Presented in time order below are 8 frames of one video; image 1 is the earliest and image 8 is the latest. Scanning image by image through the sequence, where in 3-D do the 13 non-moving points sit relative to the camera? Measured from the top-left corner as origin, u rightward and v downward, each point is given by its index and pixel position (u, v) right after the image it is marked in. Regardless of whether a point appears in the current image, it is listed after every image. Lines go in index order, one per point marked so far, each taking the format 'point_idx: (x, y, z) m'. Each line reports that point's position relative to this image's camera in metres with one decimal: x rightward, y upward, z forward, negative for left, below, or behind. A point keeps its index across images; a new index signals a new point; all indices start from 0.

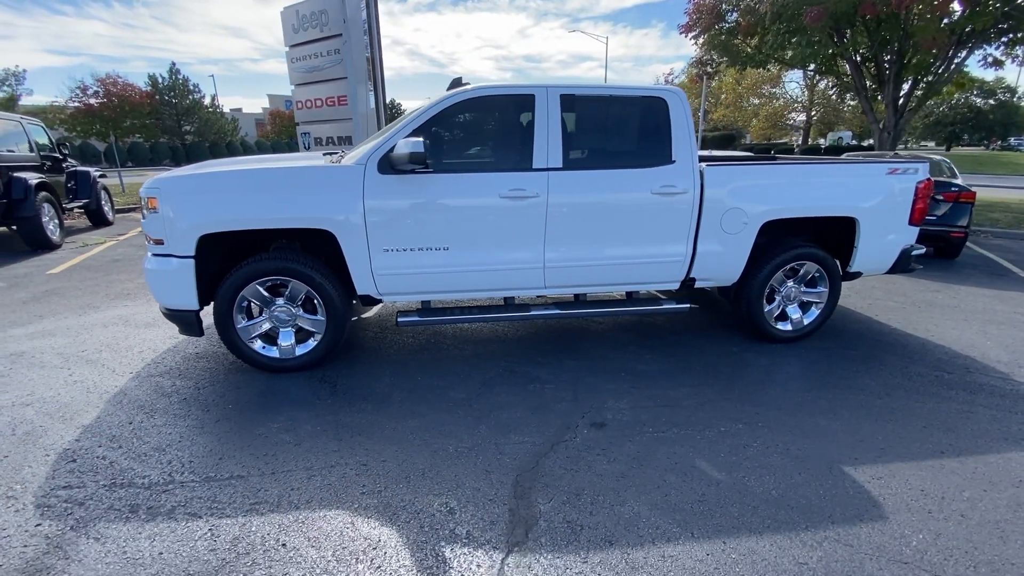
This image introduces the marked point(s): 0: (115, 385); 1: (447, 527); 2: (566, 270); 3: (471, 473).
0: (-3.0, -0.7, +3.6) m
1: (-0.3, -1.2, +2.3) m
2: (+0.4, +0.1, +4.1) m
3: (-0.2, -1.0, +2.7) m
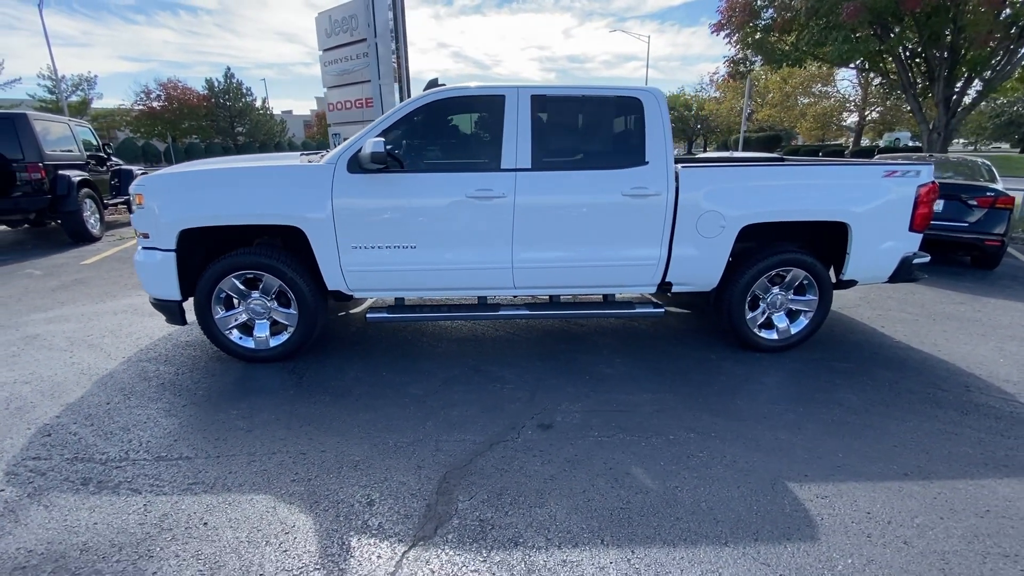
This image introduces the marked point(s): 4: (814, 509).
0: (-3.3, -0.6, +3.9) m
1: (-0.8, -1.1, +2.4) m
2: (+0.2, +0.1, +4.1) m
3: (-0.6, -1.0, +2.8) m
4: (+1.6, -1.2, +2.5) m
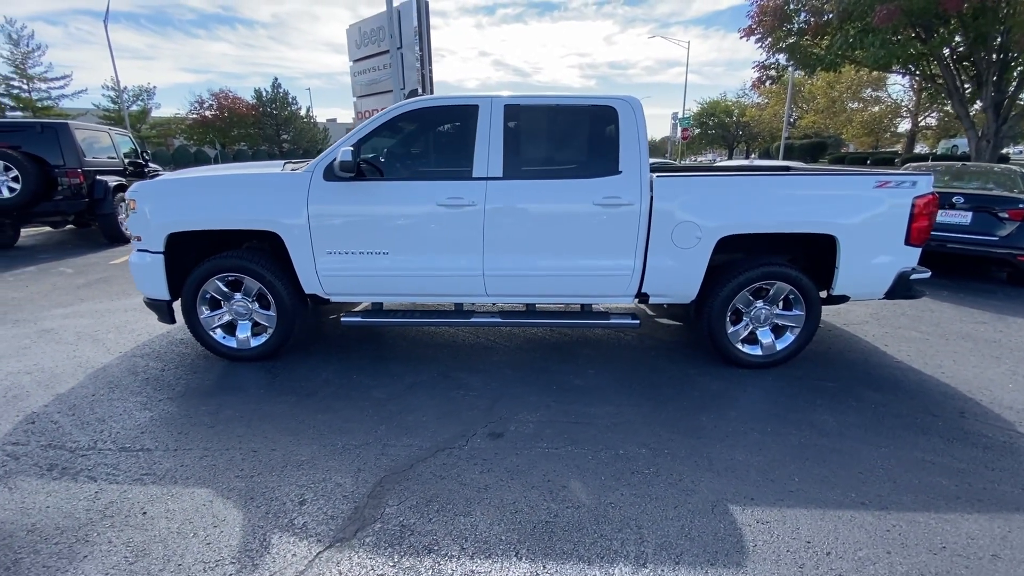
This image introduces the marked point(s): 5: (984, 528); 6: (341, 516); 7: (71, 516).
0: (-3.5, -0.6, +4.2) m
1: (-1.2, -1.2, +2.5) m
2: (0.0, +0.1, +4.1) m
3: (-1.0, -1.1, +2.8) m
4: (+1.2, -1.2, +2.4) m
5: (+2.5, -1.2, +2.5) m
6: (-0.9, -1.2, +2.5) m
7: (-2.2, -1.2, +2.5) m
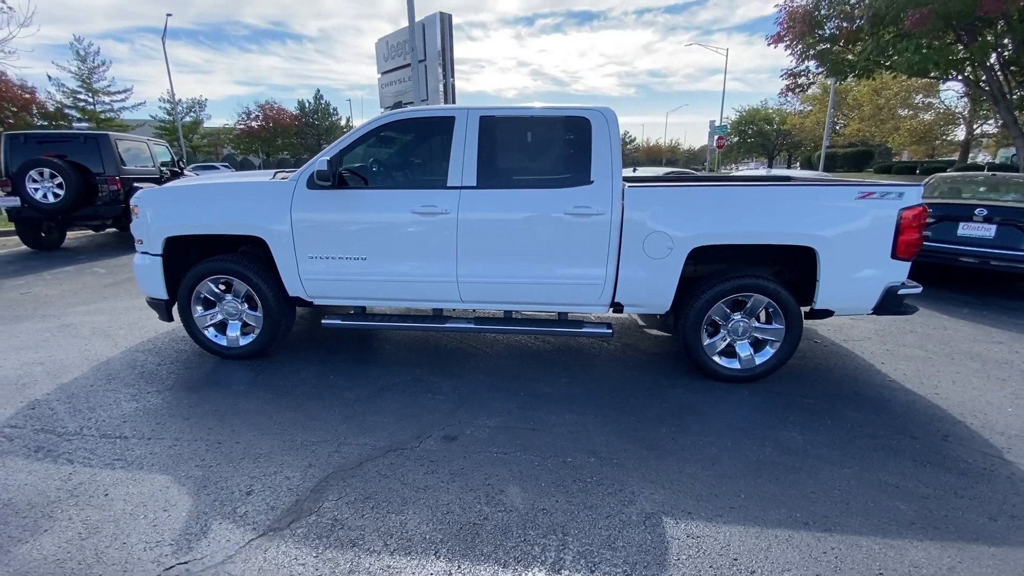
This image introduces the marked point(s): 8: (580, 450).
0: (-3.8, -0.6, +4.5) m
1: (-1.5, -1.2, +2.6) m
2: (-0.3, 0.0, +4.2) m
3: (-1.3, -1.1, +3.0) m
4: (+0.8, -1.3, +2.4) m
5: (+2.1, -1.3, +2.4) m
6: (-1.2, -1.2, +2.6) m
7: (-2.6, -1.1, +2.7) m
8: (+0.4, -1.1, +3.2) m
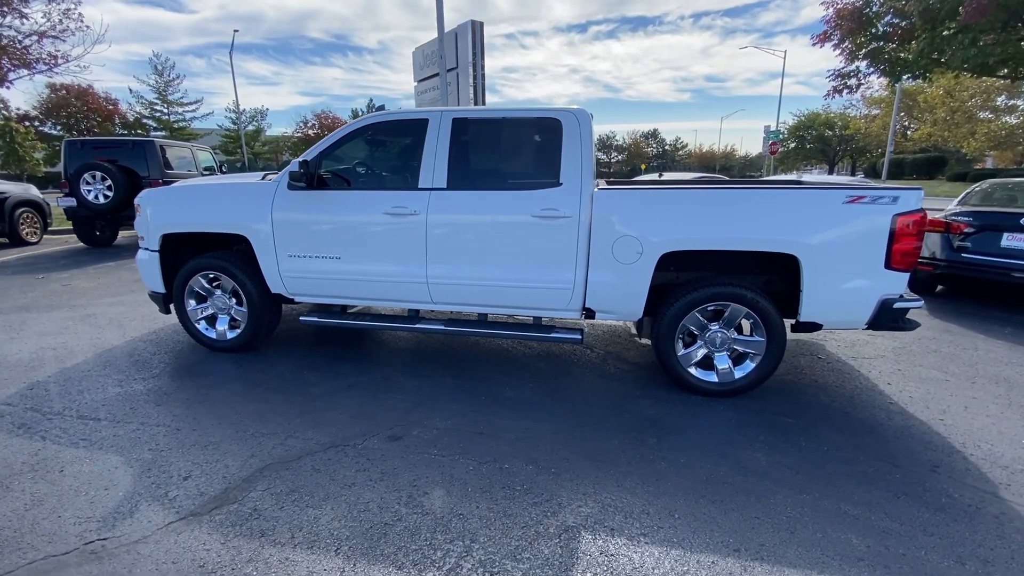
0: (-4.0, -0.5, +4.8) m
1: (-1.9, -1.1, +2.7) m
2: (-0.5, 0.0, +4.2) m
3: (-1.7, -1.0, +3.1) m
4: (+0.3, -1.3, +2.3) m
5: (+1.6, -1.4, +2.2) m
6: (-1.7, -1.1, +2.7) m
7: (-3.0, -1.1, +2.9) m
8: (+0.1, -1.1, +3.1) m
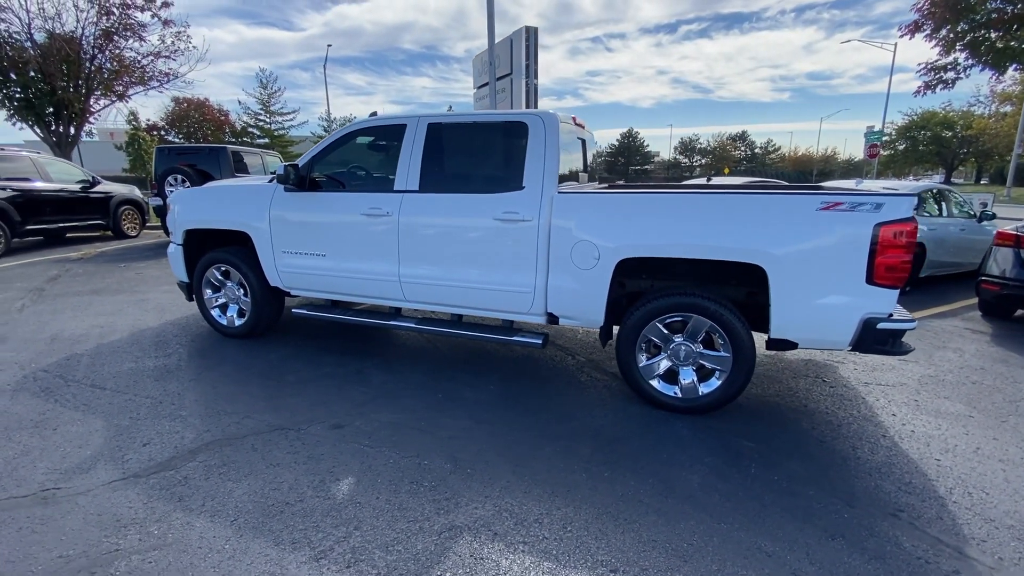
0: (-4.1, -0.4, +5.5) m
1: (-2.5, -1.0, +3.1) m
2: (-0.8, 0.0, +4.3) m
3: (-2.2, -1.0, +3.4) m
4: (-0.3, -1.3, +2.3) m
5: (+0.9, -1.4, +2.0) m
6: (-2.2, -1.1, +3.0) m
7: (-3.5, -0.9, +3.5) m
8: (-0.4, -1.1, +3.2) m
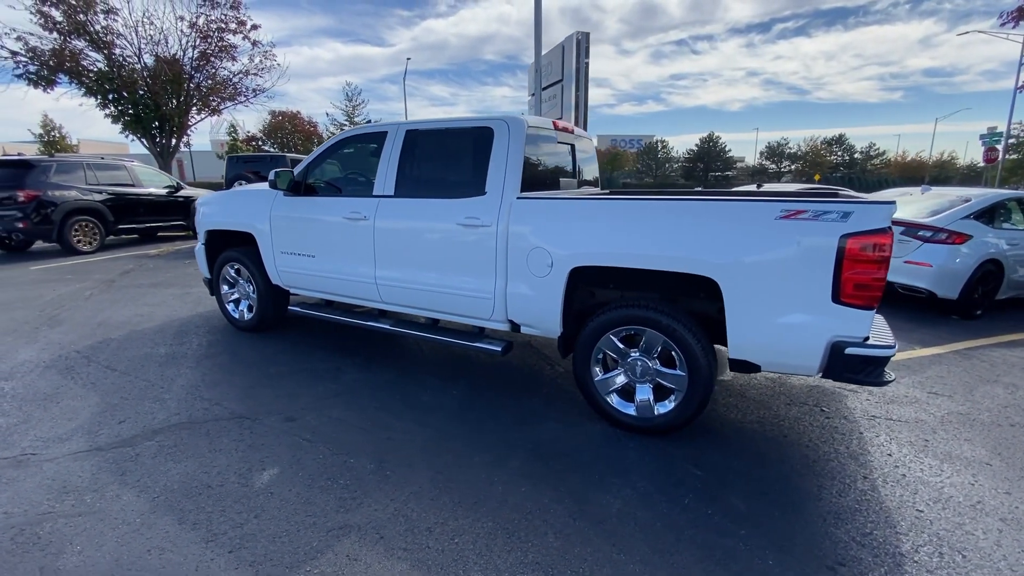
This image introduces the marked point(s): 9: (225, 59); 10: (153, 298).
0: (-4.2, -0.3, +6.1) m
1: (-2.9, -1.0, +3.5) m
2: (-1.0, 0.0, +4.4) m
3: (-2.6, -0.9, +3.7) m
4: (-0.9, -1.3, +2.3) m
5: (+0.2, -1.5, +1.8) m
6: (-2.7, -1.0, +3.3) m
7: (-3.9, -0.9, +4.0) m
8: (-0.9, -1.1, +3.2) m
9: (-10.1, +8.1, +17.1) m
10: (-5.1, -0.1, +6.9) m
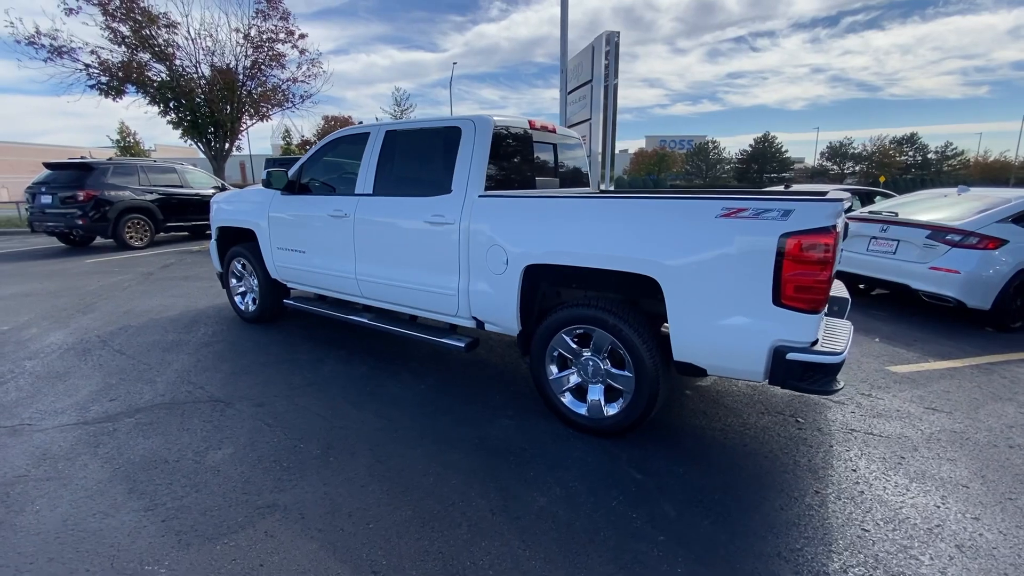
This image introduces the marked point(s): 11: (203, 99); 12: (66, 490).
0: (-4.2, -0.2, +6.6) m
1: (-3.3, -0.9, +3.8) m
2: (-1.3, 0.0, +4.6) m
3: (-2.9, -0.9, +4.0) m
4: (-1.4, -1.3, +2.5) m
5: (-0.3, -1.4, +1.9) m
6: (-3.0, -0.9, +3.7) m
7: (-4.2, -0.8, +4.4) m
8: (-1.3, -1.1, +3.3) m
9: (-8.9, +8.2, +18.1) m
10: (-5.0, 0.0, +7.4) m
11: (-11.1, +6.8, +17.5) m
12: (-2.6, -1.2, +2.8) m
